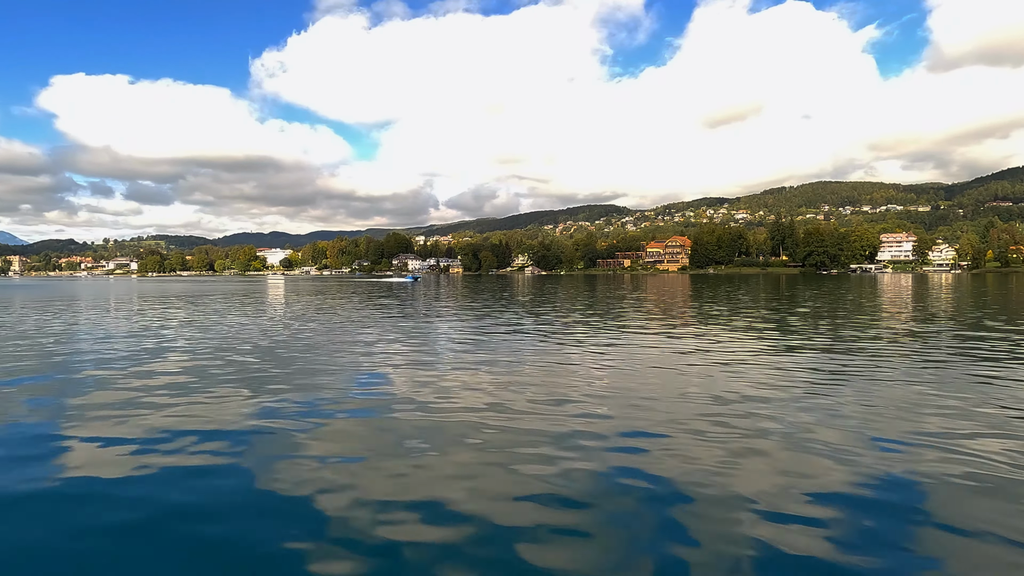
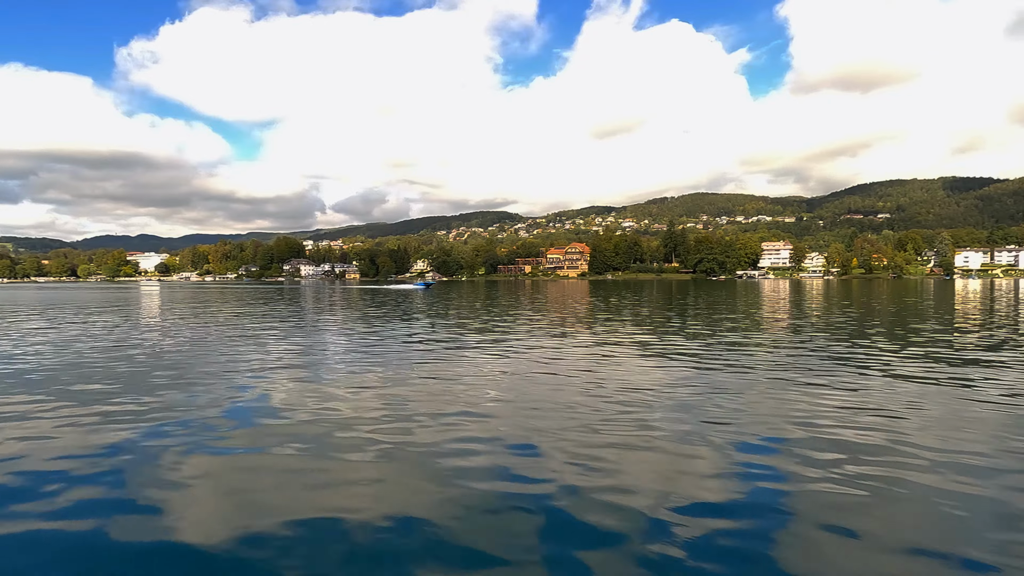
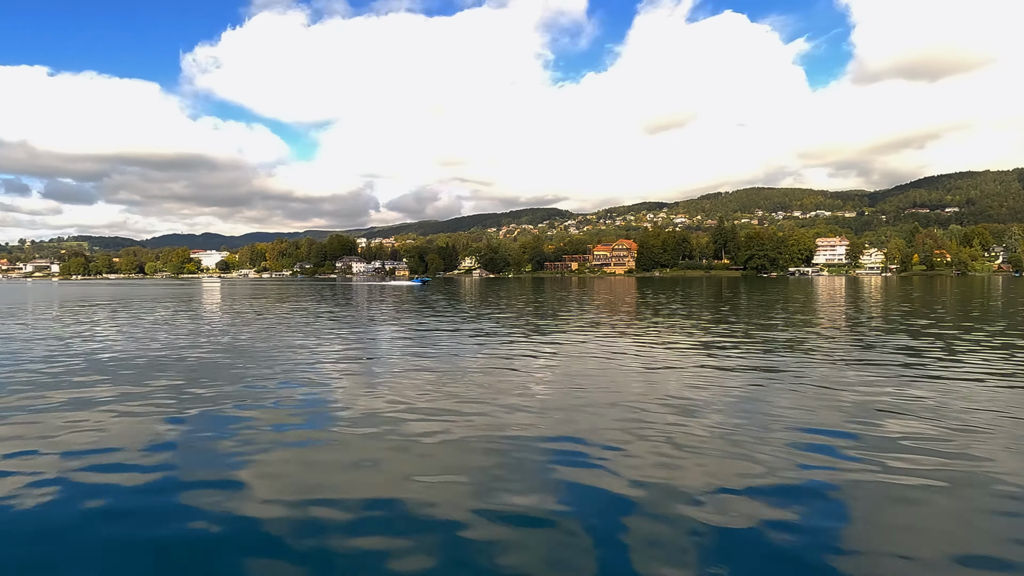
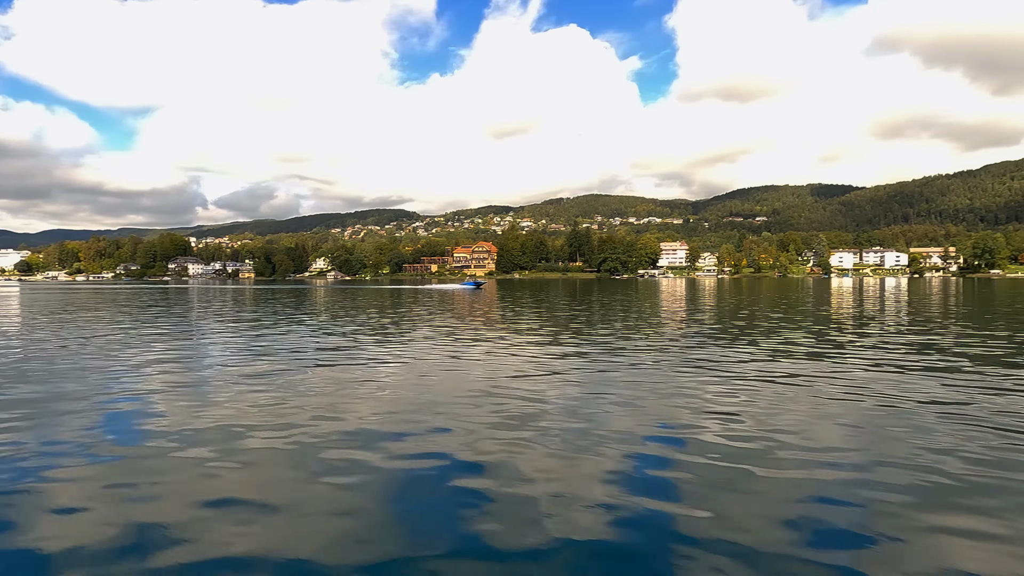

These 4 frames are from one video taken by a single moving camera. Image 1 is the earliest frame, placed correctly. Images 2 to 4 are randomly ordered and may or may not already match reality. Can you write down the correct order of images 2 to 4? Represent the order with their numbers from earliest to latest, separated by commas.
3, 2, 4
